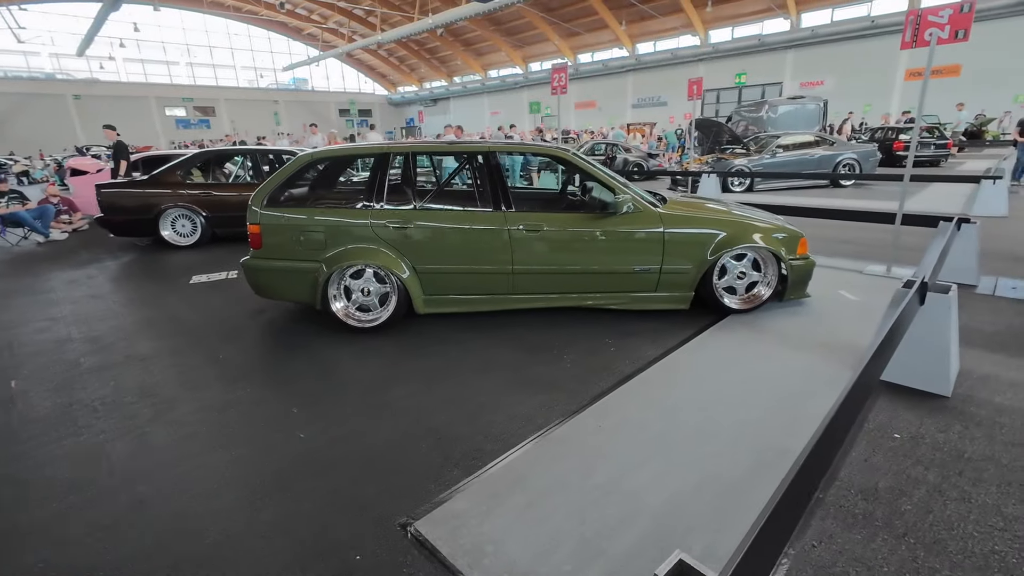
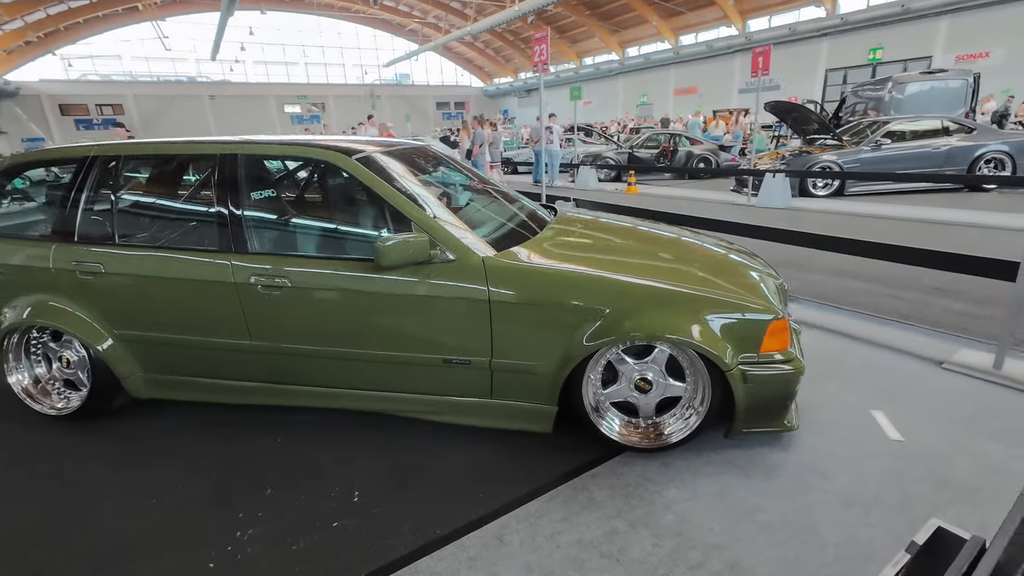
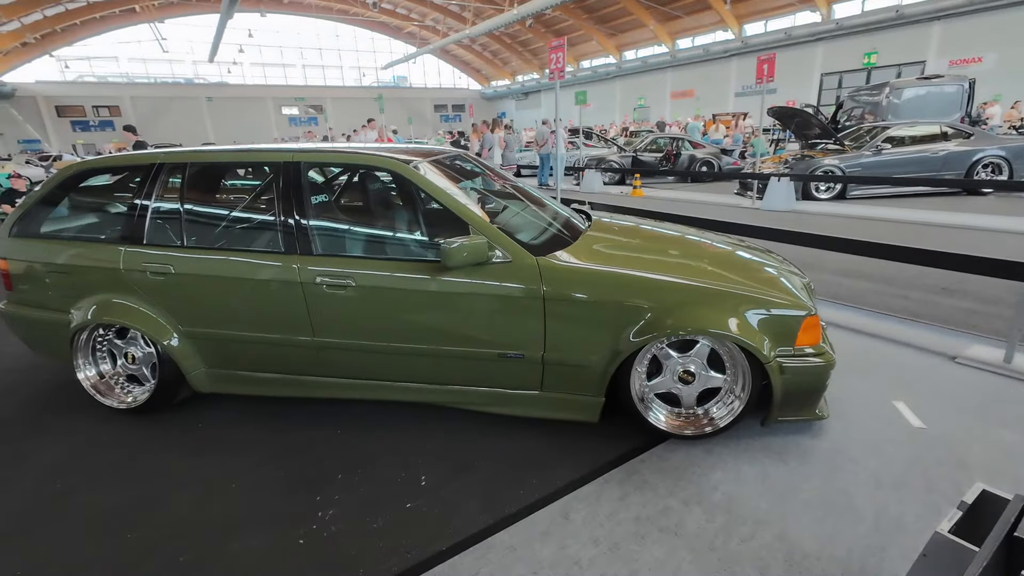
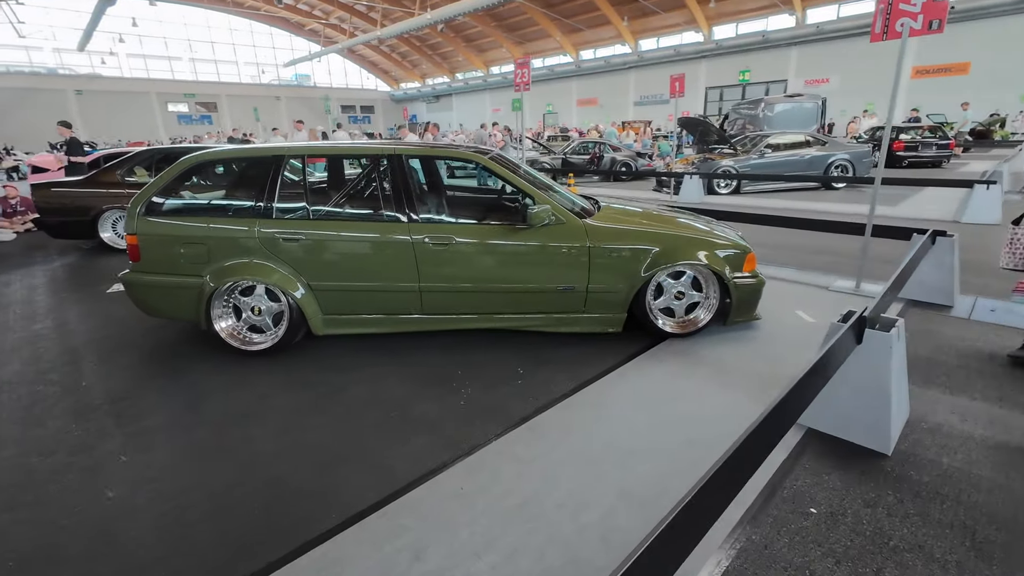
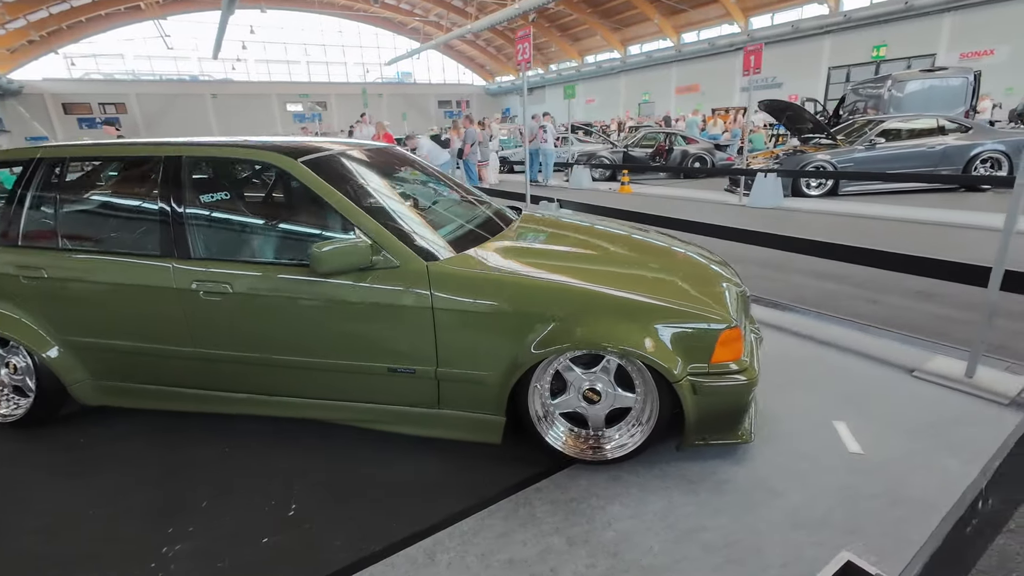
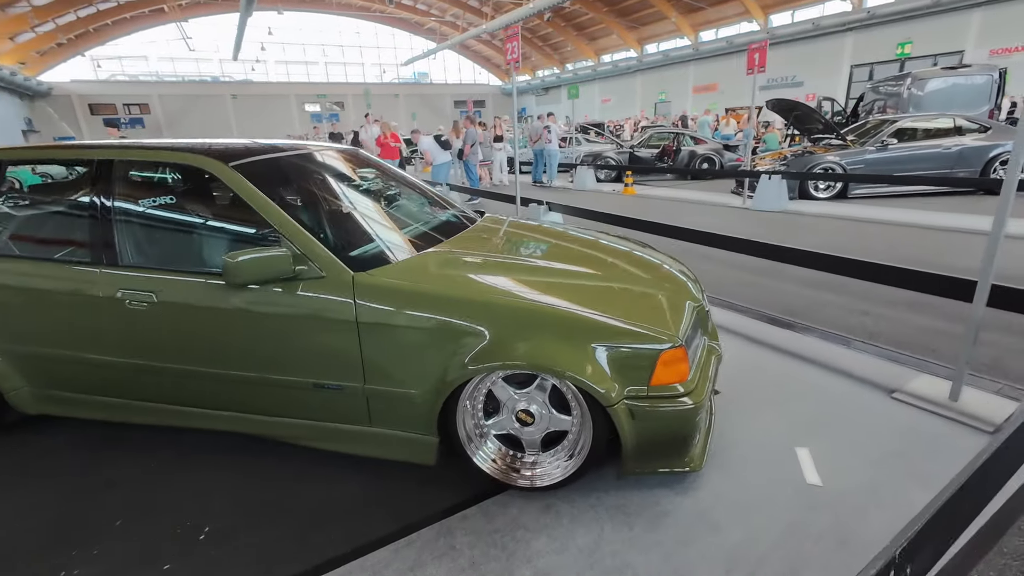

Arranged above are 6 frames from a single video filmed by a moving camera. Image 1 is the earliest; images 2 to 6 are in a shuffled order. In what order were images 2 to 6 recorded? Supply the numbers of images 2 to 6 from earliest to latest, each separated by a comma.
4, 3, 2, 5, 6
